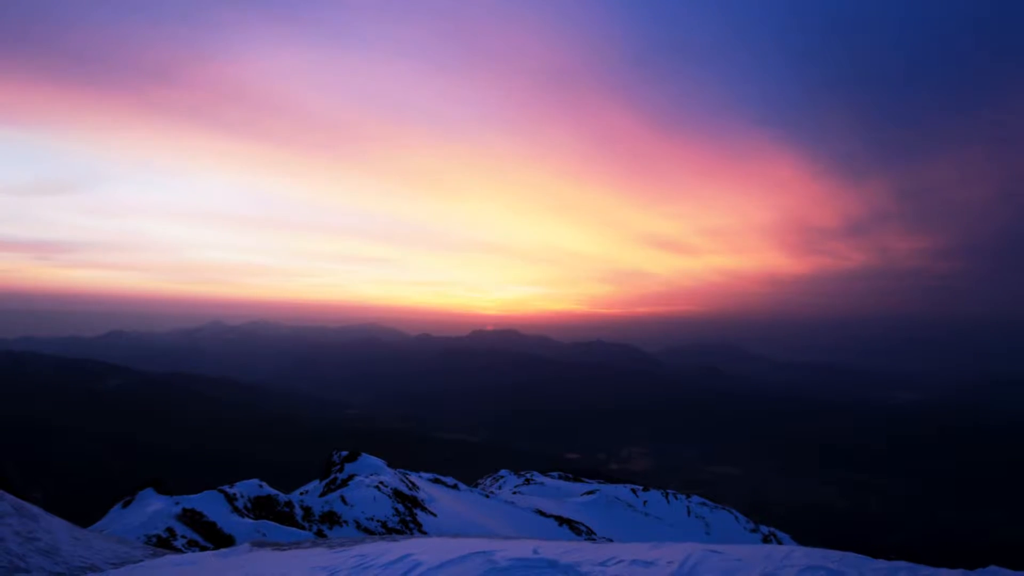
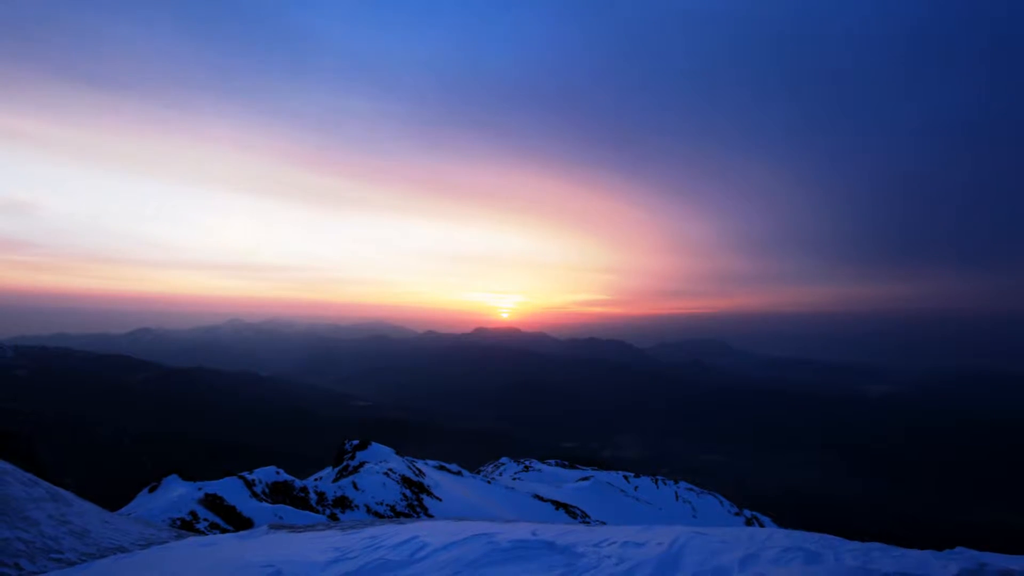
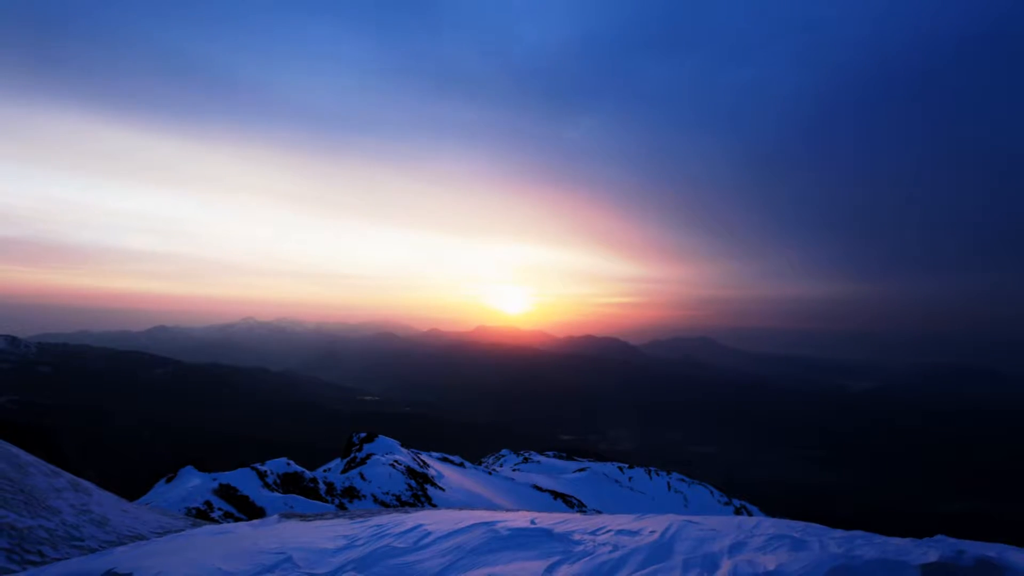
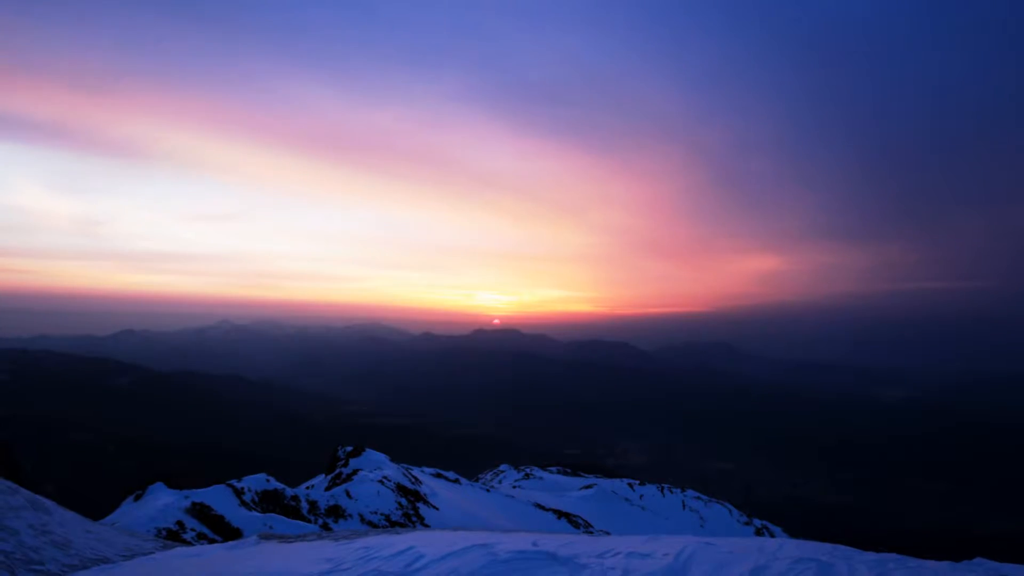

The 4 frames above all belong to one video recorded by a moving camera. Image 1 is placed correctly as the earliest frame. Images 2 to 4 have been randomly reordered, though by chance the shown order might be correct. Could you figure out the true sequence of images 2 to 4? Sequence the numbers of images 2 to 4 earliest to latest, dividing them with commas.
4, 2, 3
